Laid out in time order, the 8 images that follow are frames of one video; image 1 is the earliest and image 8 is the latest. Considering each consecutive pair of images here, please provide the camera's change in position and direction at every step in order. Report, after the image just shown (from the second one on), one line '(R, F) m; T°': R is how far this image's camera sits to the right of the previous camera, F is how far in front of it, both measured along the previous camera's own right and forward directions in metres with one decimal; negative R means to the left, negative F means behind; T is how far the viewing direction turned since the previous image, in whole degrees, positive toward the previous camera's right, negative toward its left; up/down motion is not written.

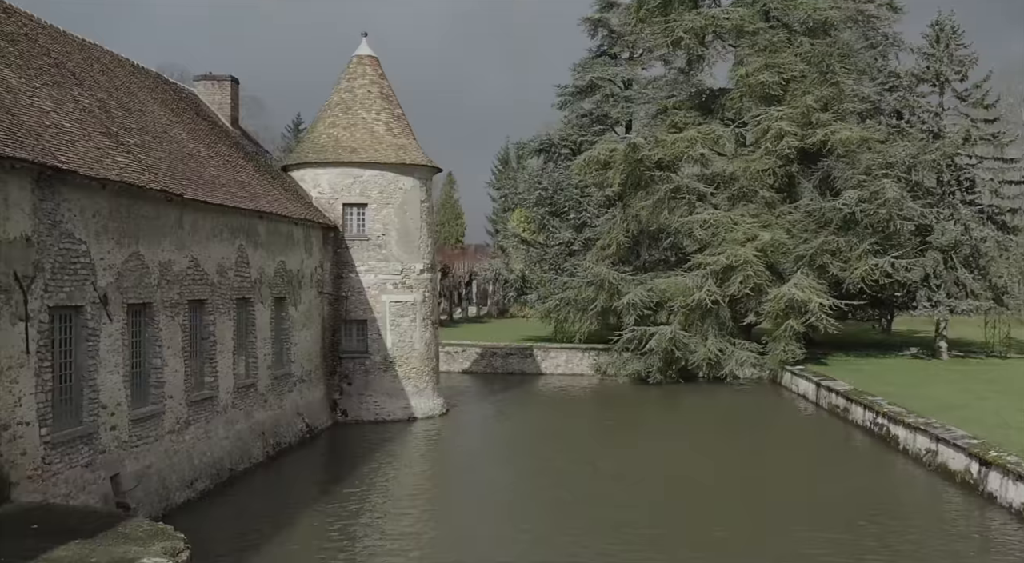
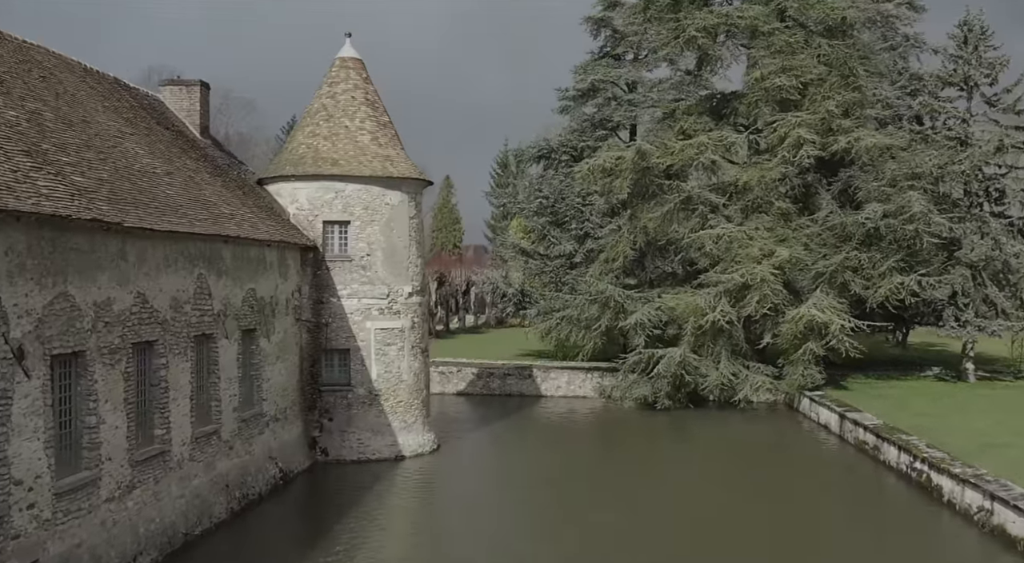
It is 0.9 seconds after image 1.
(0.0, +1.9) m; 0°
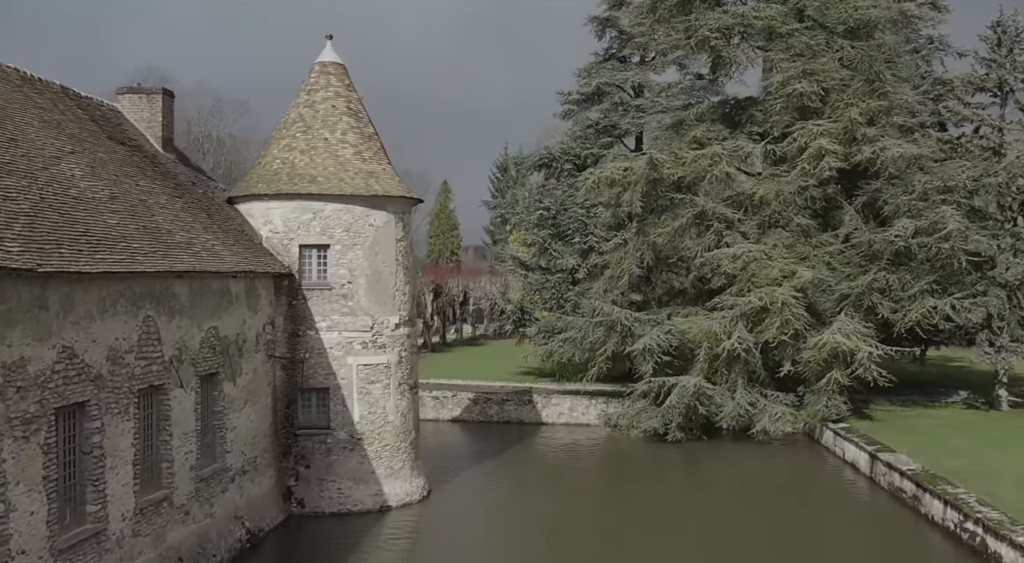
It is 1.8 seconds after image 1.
(0.0, +1.9) m; 0°
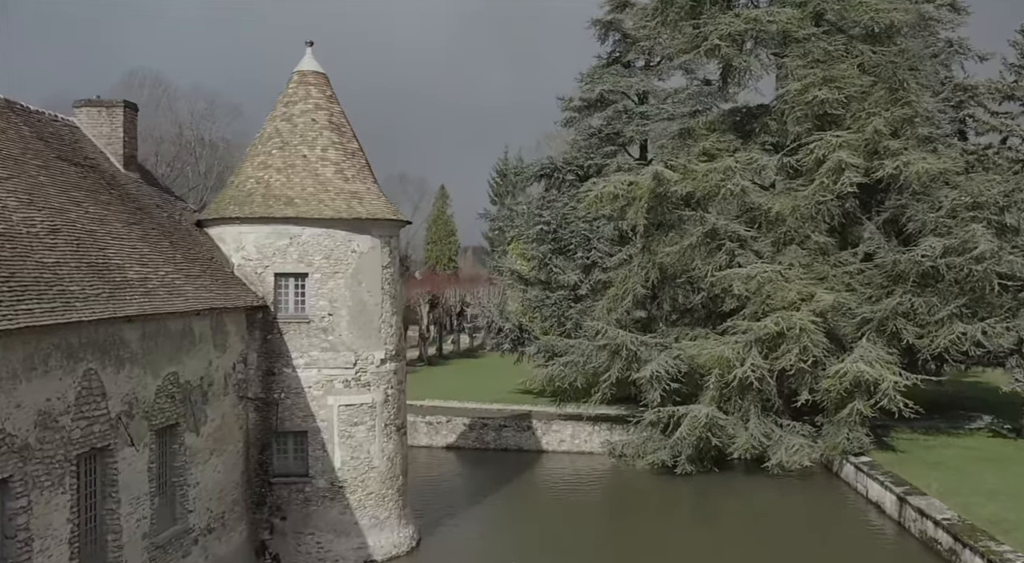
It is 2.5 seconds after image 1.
(0.0, +1.5) m; 0°
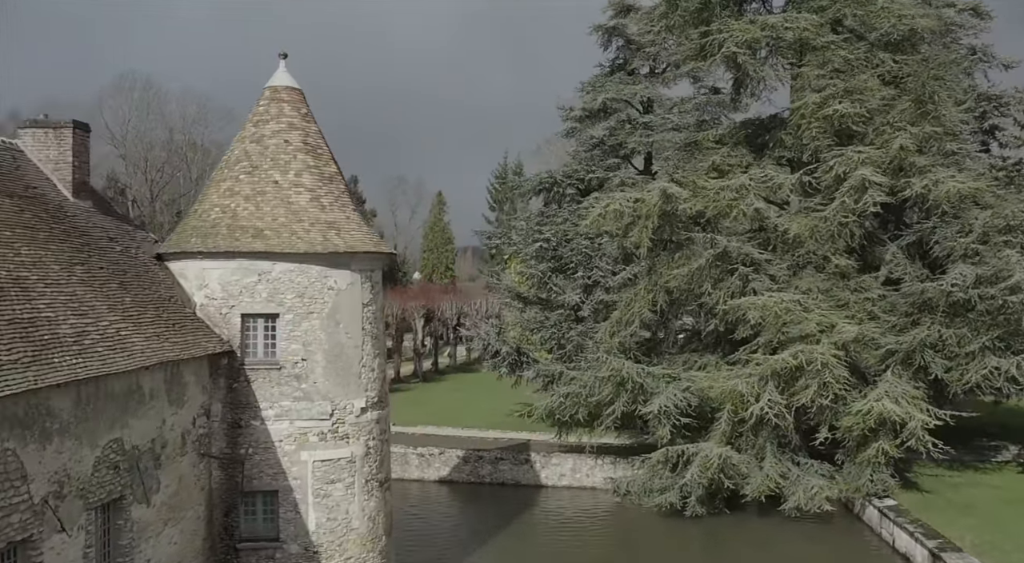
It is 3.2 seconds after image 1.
(+0.1, +1.6) m; 0°
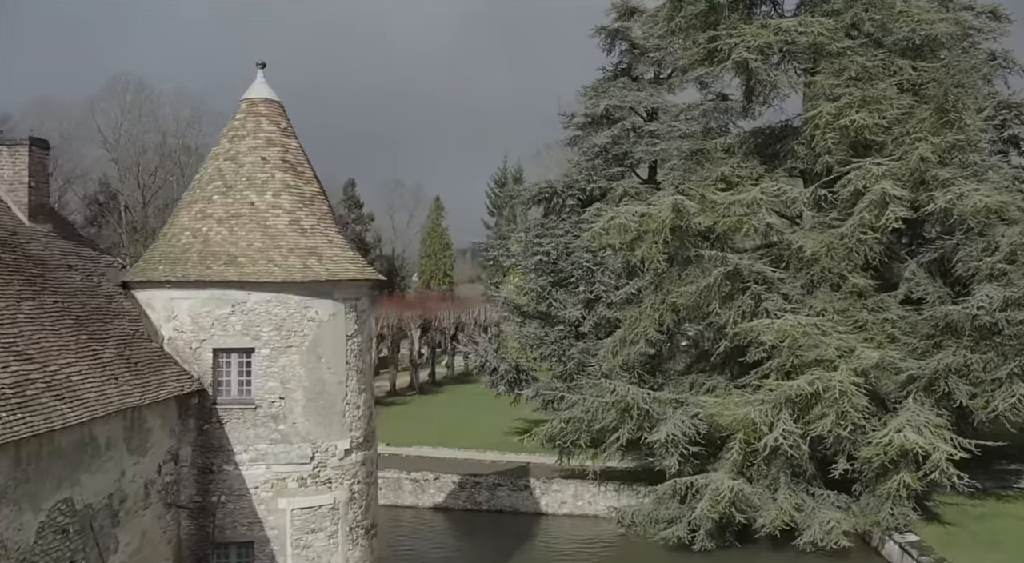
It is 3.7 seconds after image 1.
(0.0, +1.2) m; 0°
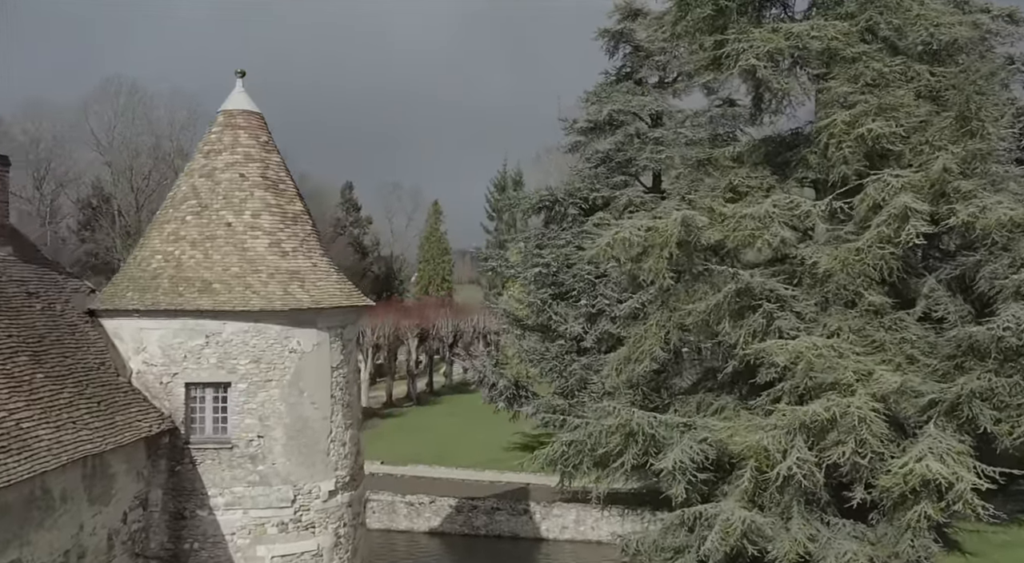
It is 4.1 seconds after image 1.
(0.0, +1.0) m; 0°
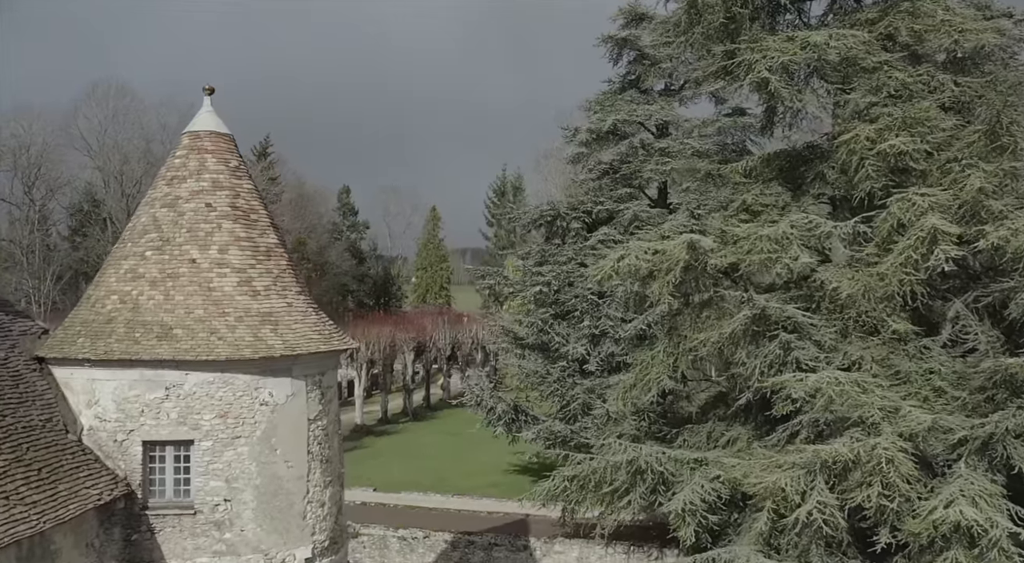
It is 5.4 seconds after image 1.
(0.0, +1.3) m; 0°
